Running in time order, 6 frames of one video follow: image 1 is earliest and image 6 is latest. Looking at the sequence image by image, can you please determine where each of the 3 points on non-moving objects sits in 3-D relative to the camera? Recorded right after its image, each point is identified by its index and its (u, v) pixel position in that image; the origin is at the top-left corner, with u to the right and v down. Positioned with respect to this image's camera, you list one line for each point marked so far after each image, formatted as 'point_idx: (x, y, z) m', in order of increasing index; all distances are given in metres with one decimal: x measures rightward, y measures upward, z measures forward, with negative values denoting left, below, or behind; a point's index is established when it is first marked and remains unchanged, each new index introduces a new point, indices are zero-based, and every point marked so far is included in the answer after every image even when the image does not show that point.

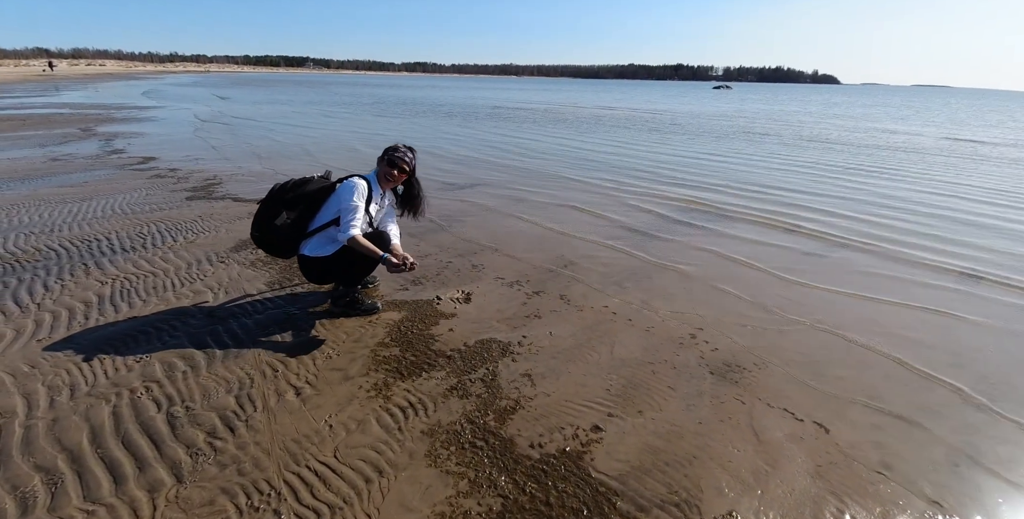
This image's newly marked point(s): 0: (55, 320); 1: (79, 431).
0: (-3.4, -0.5, +3.7) m
1: (-2.3, -0.9, +2.6) m
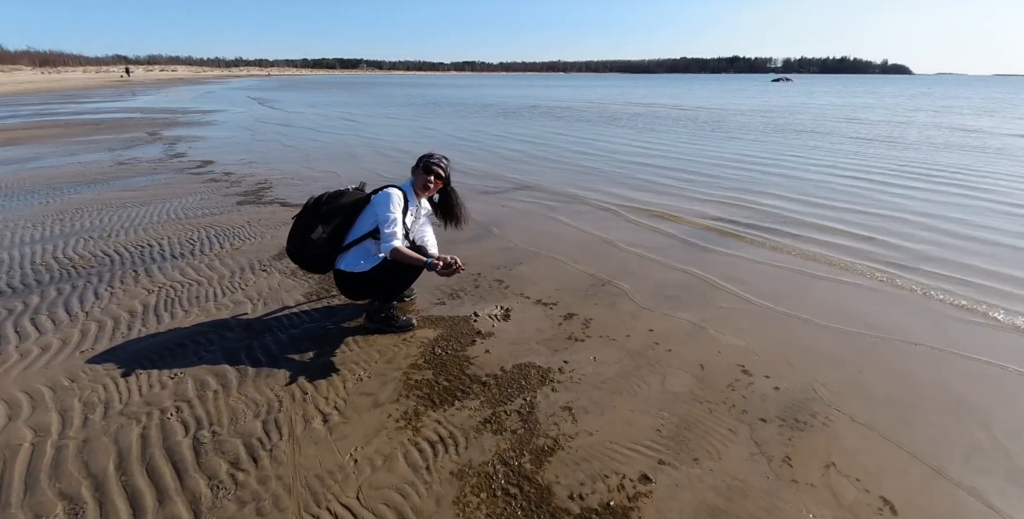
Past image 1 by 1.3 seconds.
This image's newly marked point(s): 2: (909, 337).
0: (-3.1, -0.5, +3.7) m
1: (-2.1, -1.0, +2.5) m
2: (+3.0, -0.6, +3.7) m
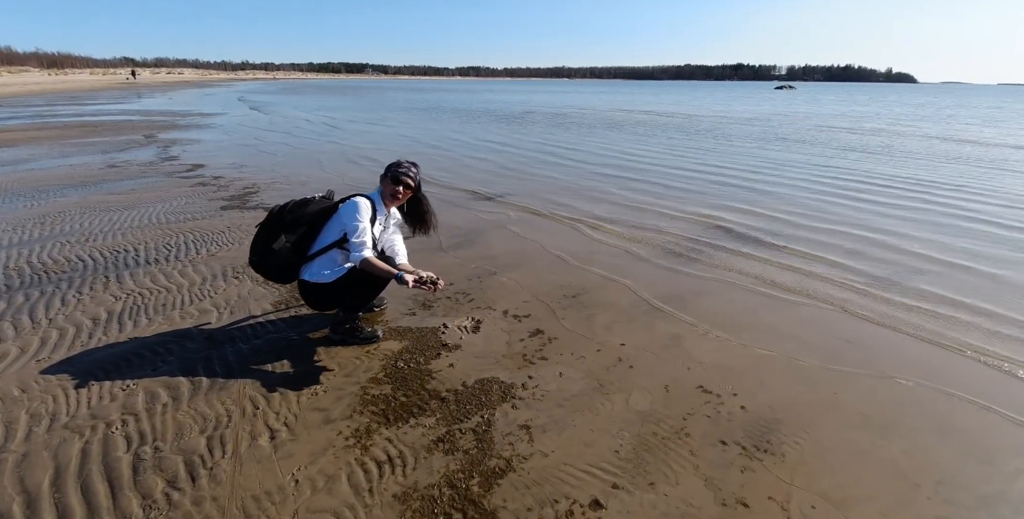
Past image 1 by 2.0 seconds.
0: (-3.3, -0.6, +3.7) m
1: (-2.3, -1.0, +2.5) m
2: (+2.7, -0.7, +3.6) m
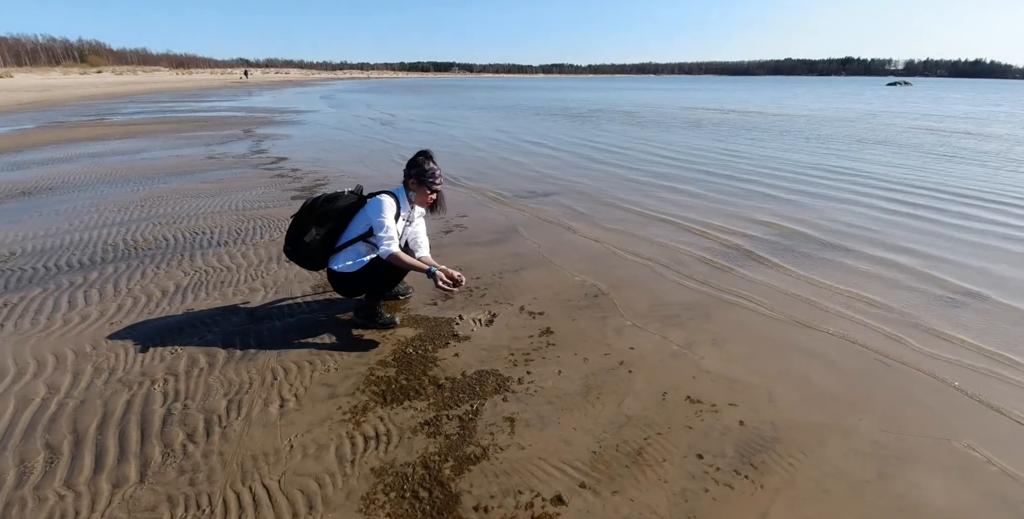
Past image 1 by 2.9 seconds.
0: (-3.2, -0.4, +4.2) m
1: (-2.4, -0.9, +2.9) m
2: (+2.8, -0.8, +3.3) m
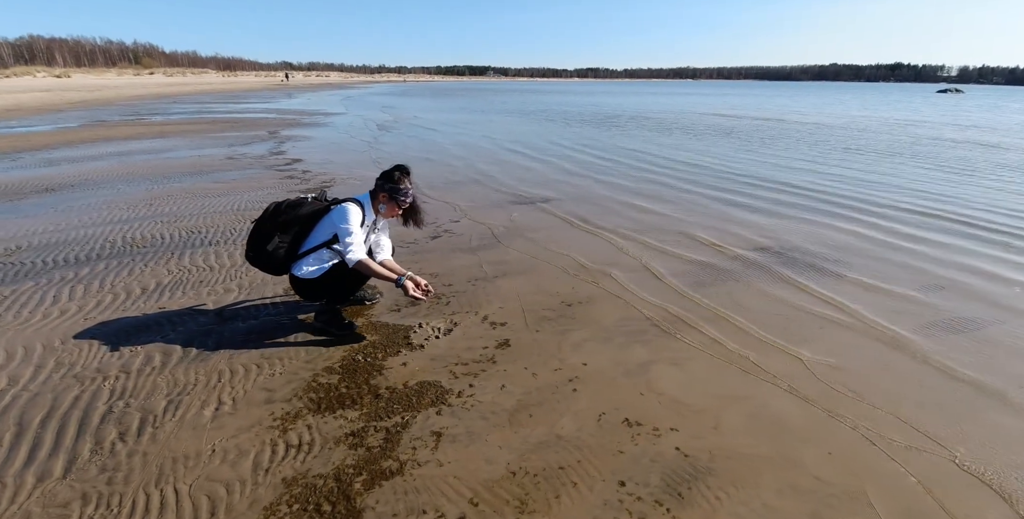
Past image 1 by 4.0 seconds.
0: (-3.5, -0.4, +4.4) m
1: (-2.8, -0.9, +3.0) m
2: (+2.4, -0.9, +3.1) m
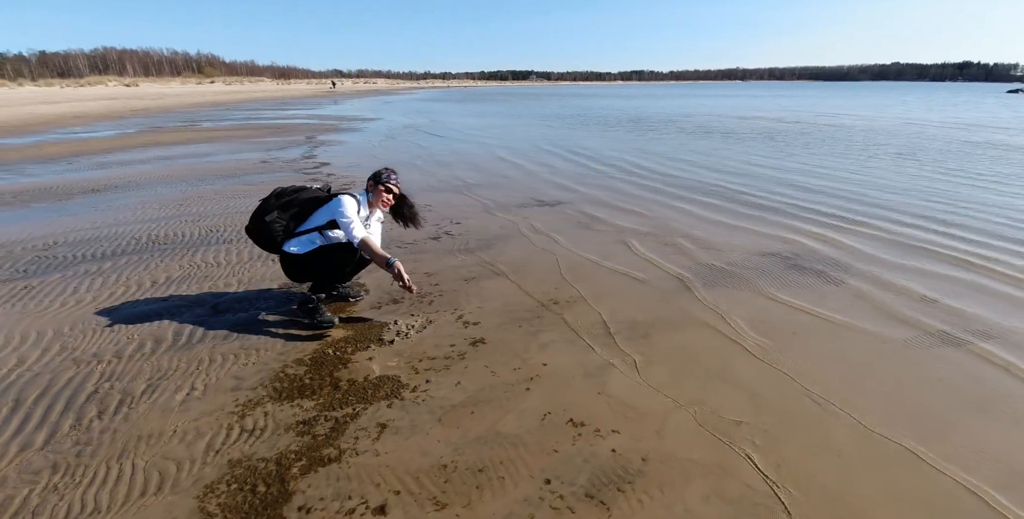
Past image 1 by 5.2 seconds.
0: (-3.7, -0.3, +4.8) m
1: (-3.2, -0.9, +3.3) m
2: (+2.0, -1.0, +2.9) m
